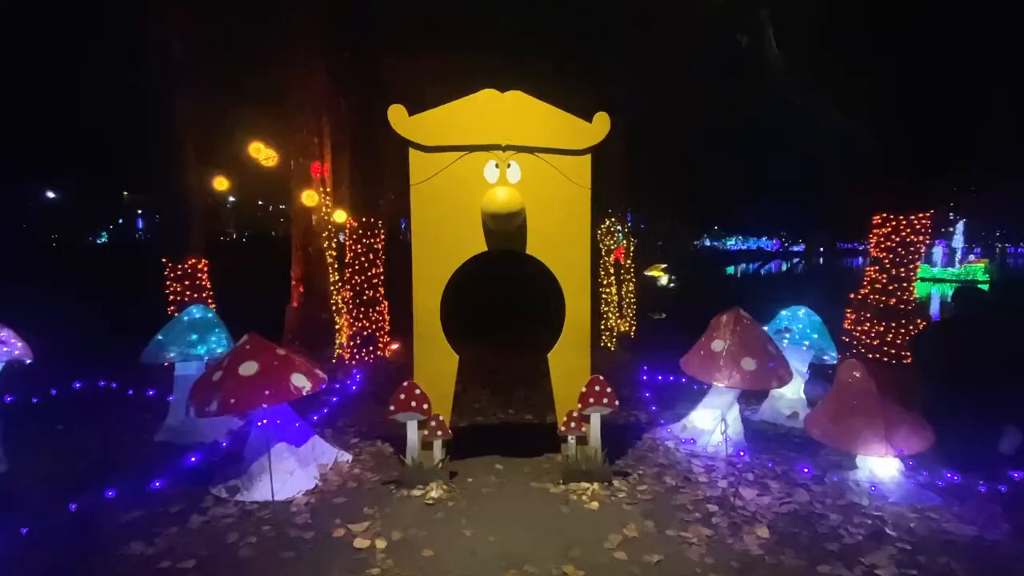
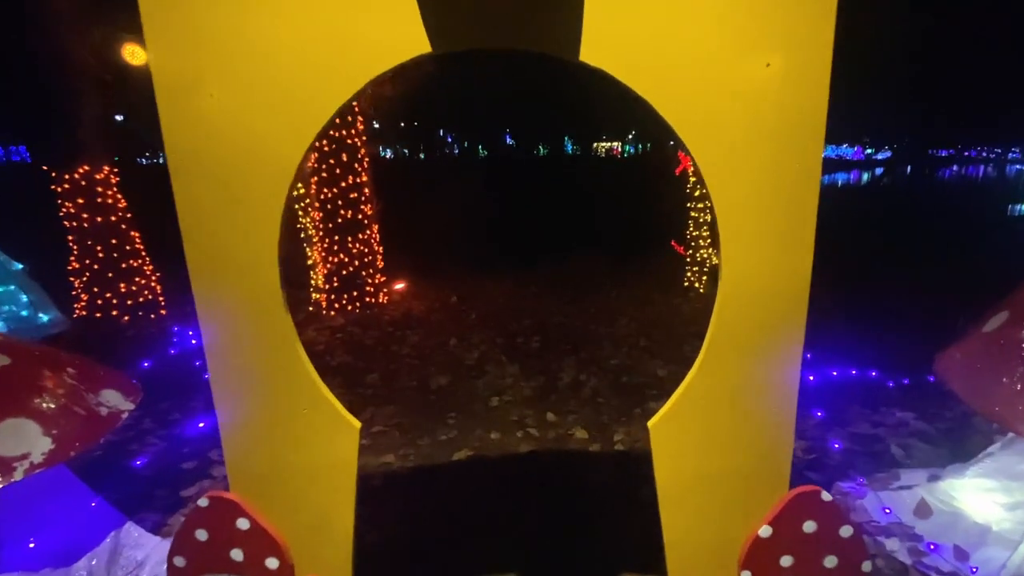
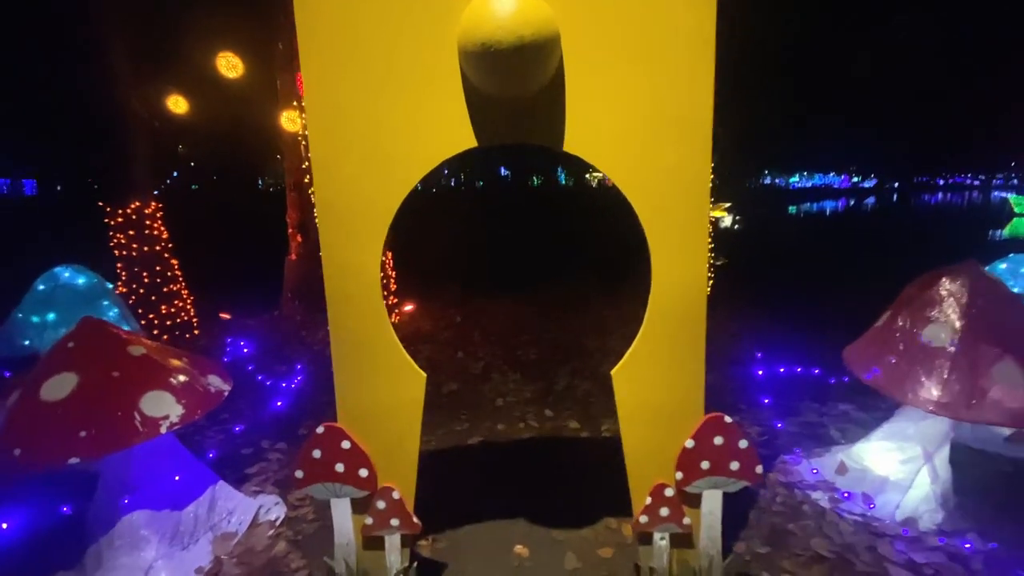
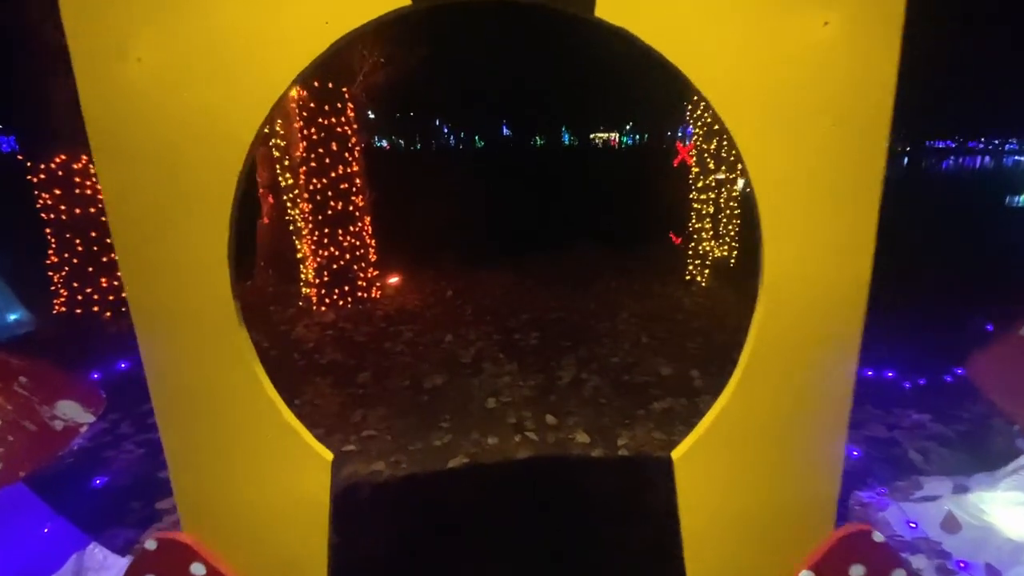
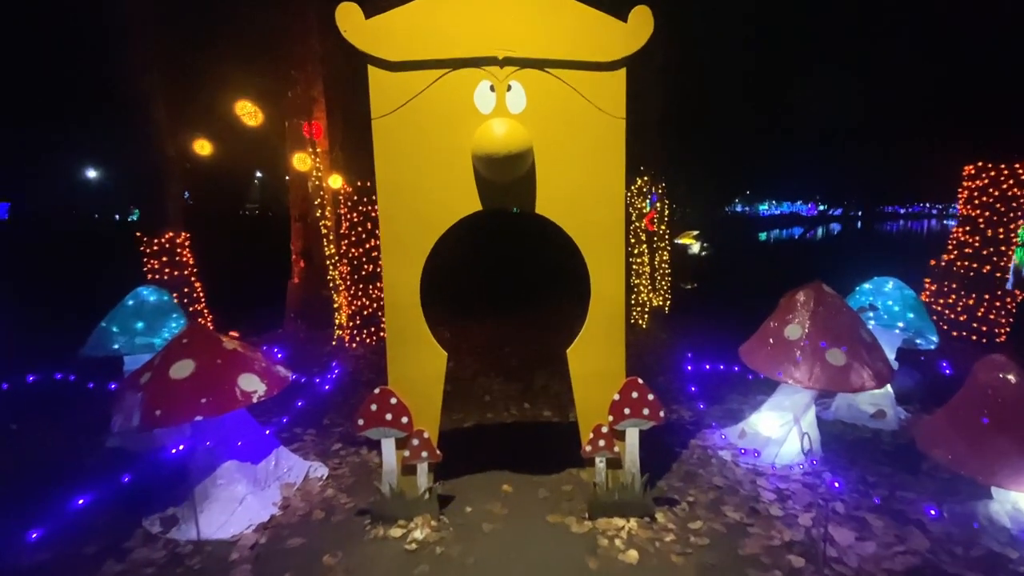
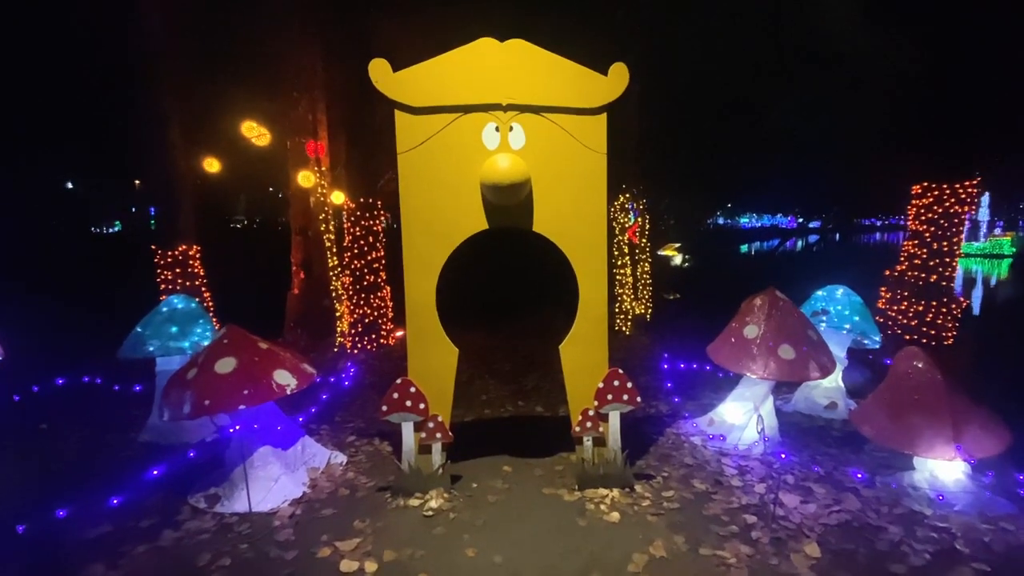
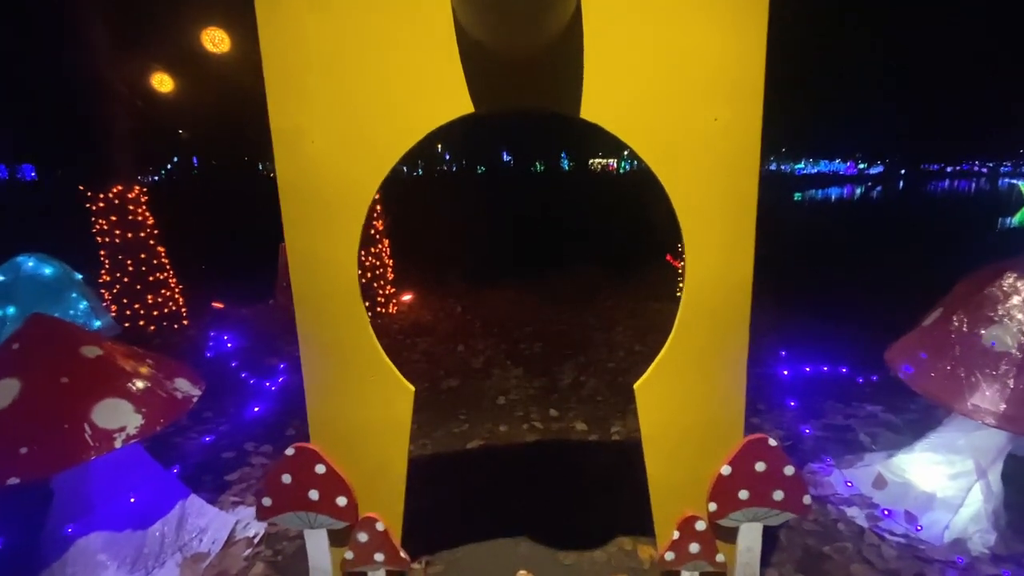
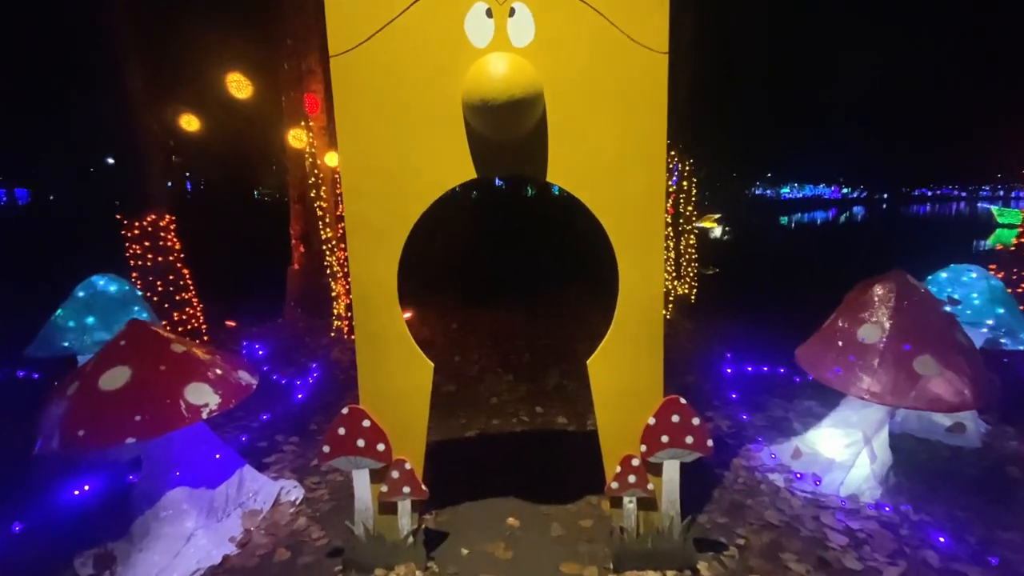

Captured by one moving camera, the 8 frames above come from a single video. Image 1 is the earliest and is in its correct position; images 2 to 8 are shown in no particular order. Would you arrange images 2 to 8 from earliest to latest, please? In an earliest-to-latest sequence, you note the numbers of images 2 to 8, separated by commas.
6, 5, 8, 3, 7, 2, 4
